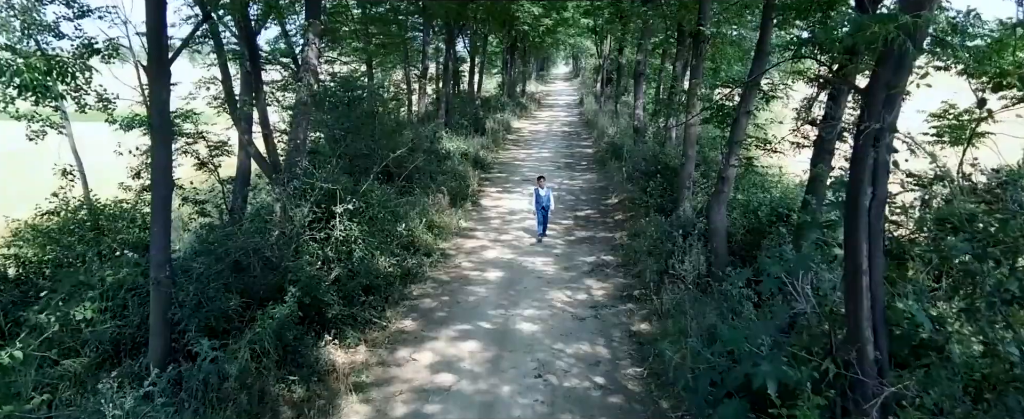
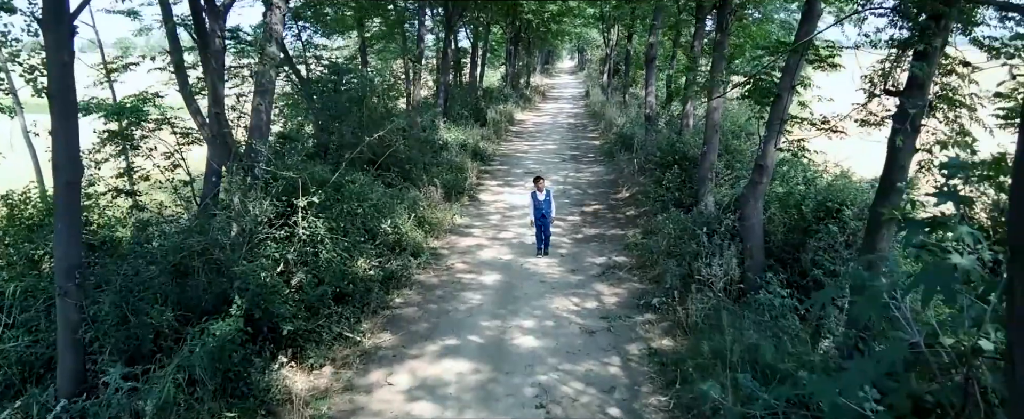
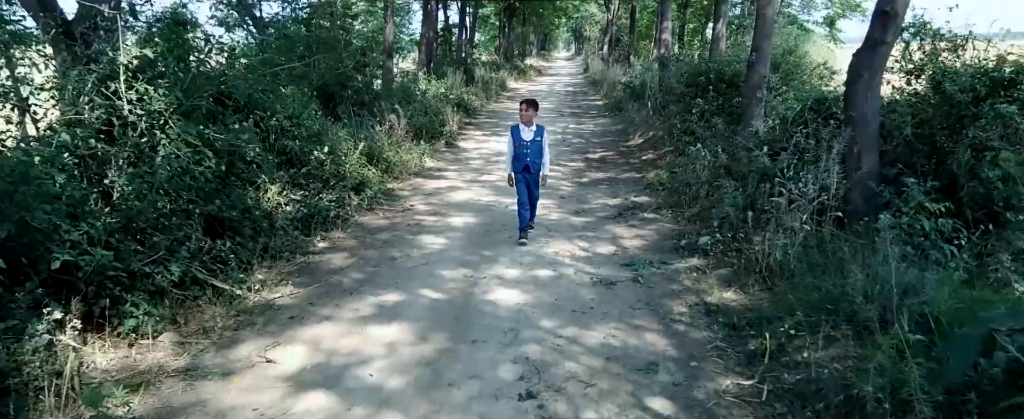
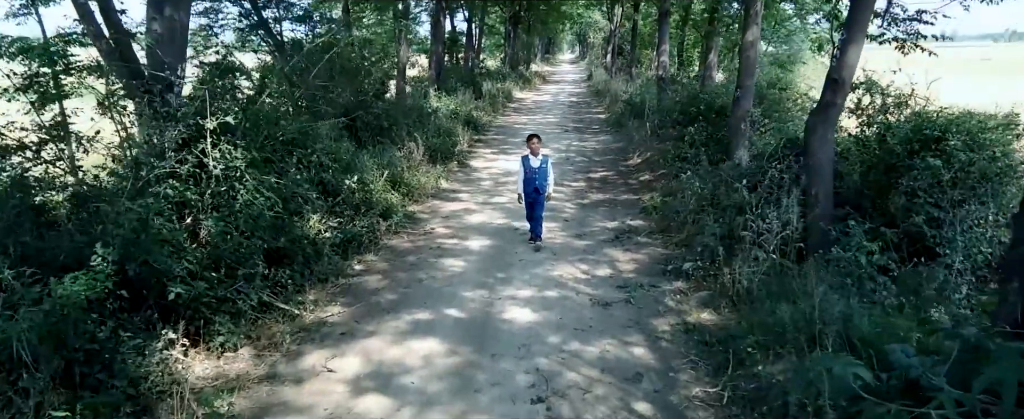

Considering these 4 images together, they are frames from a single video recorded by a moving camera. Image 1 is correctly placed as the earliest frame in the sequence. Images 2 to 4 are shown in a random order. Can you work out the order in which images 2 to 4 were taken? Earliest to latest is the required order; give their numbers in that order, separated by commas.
2, 4, 3
